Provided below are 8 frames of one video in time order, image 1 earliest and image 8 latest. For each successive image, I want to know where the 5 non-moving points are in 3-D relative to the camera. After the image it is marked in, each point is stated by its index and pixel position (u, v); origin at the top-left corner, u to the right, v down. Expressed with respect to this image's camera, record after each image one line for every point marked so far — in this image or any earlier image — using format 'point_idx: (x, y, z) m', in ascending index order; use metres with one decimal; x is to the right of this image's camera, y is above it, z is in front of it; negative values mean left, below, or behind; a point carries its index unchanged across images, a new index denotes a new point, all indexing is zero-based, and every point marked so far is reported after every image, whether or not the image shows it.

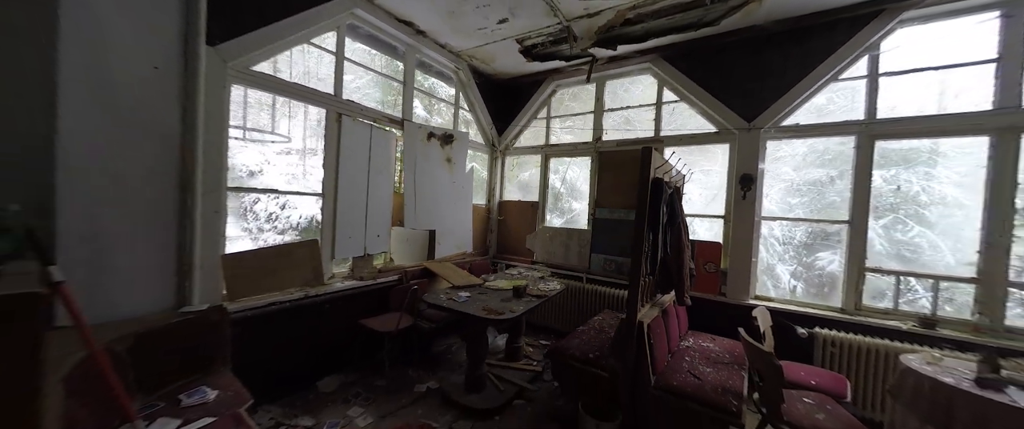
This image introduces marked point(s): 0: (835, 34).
0: (+2.6, +1.4, +2.7) m
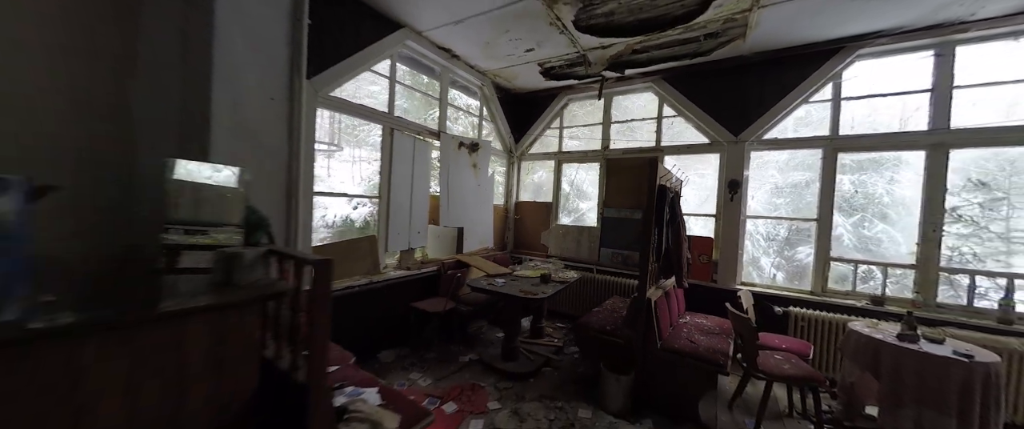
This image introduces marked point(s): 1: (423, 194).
0: (+2.8, +1.4, +3.2) m
1: (-1.0, +0.2, +3.5) m
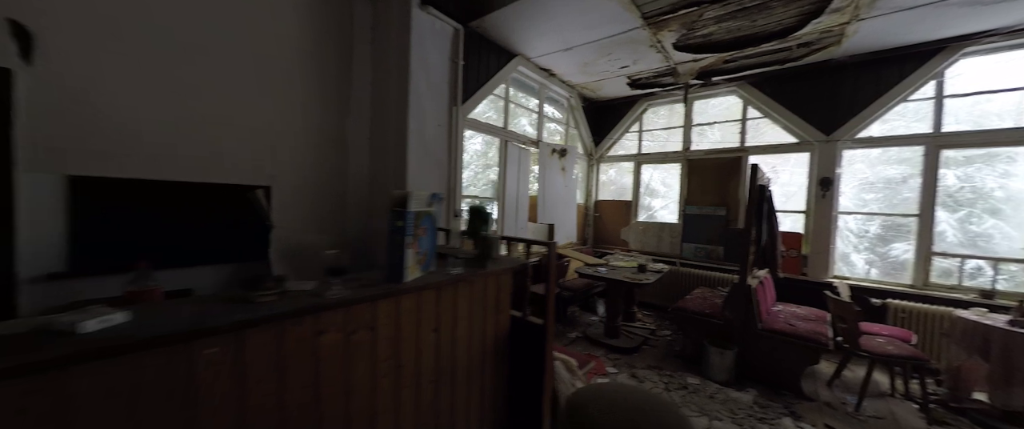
0: (+3.9, +1.5, +3.3) m
1: (+0.1, +0.3, +4.1) m
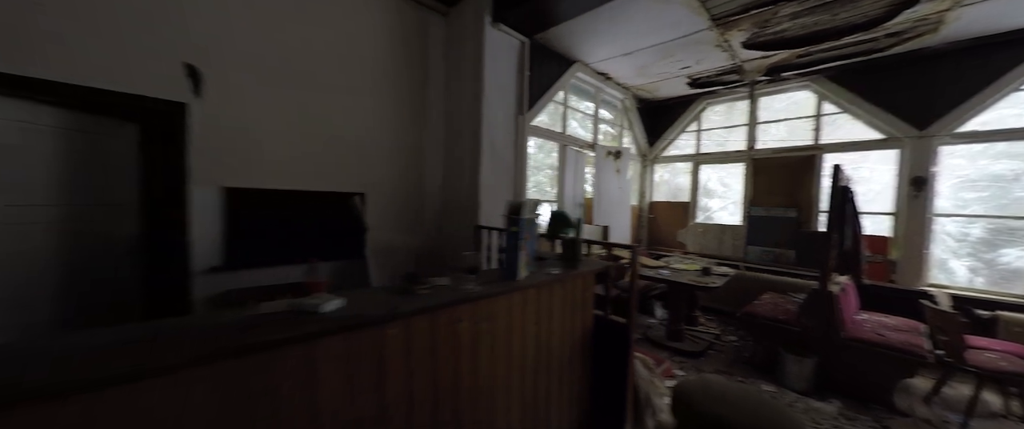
0: (+4.5, +1.5, +3.0) m
1: (+0.8, +0.2, +4.2) m
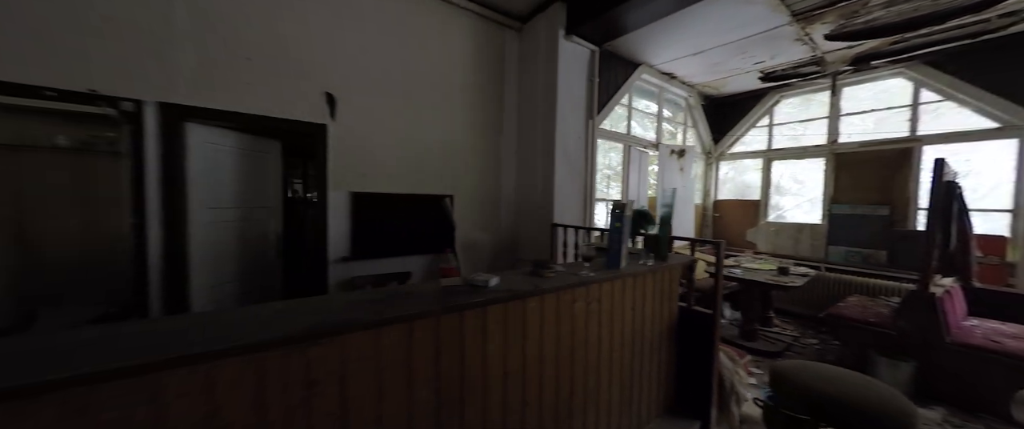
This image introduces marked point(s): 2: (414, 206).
0: (+5.1, +1.5, +2.5) m
1: (+1.7, +0.2, +4.3) m
2: (-0.9, +0.1, +2.9) m
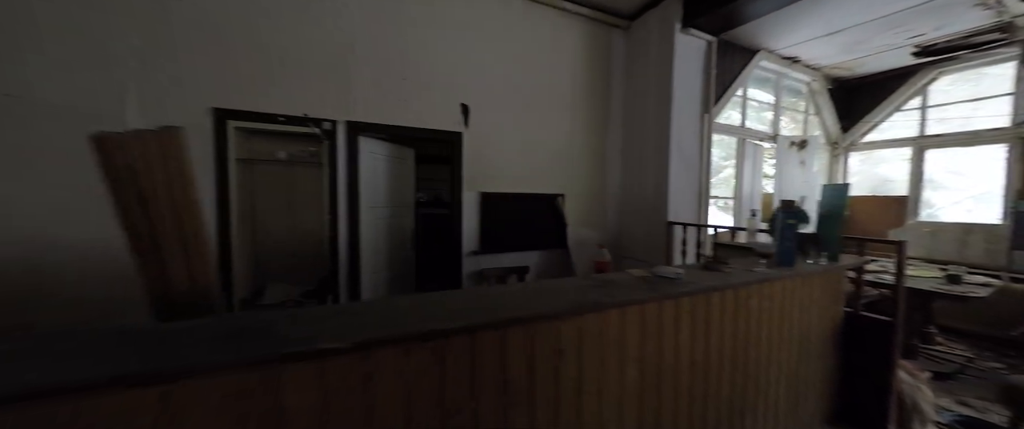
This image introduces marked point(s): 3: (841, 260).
0: (+6.0, +1.5, +1.6) m
1: (+2.9, +0.3, +4.0) m
2: (+0.2, +0.1, +3.1) m
3: (+1.7, -0.2, +1.7) m
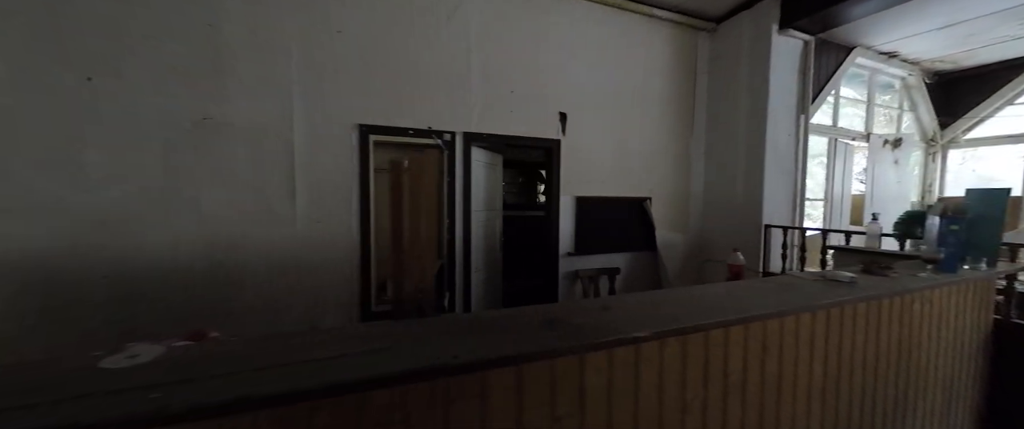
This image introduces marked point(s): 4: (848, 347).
0: (+6.7, +1.5, +1.2) m
1: (+3.8, +0.2, +3.8) m
2: (+1.0, +0.1, +3.1) m
3: (+2.4, -0.3, +1.7) m
4: (+1.3, -0.5, +1.3) m
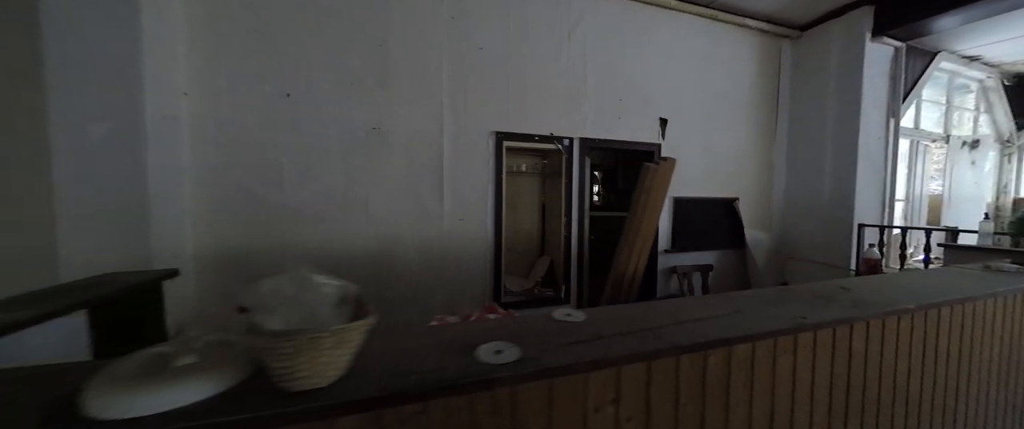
0: (+7.6, +1.5, +1.2) m
1: (+4.8, +0.2, +3.9) m
2: (+2.0, +0.1, +3.3) m
3: (+3.3, -0.3, +1.8) m
4: (+2.2, -0.5, +1.4) m
